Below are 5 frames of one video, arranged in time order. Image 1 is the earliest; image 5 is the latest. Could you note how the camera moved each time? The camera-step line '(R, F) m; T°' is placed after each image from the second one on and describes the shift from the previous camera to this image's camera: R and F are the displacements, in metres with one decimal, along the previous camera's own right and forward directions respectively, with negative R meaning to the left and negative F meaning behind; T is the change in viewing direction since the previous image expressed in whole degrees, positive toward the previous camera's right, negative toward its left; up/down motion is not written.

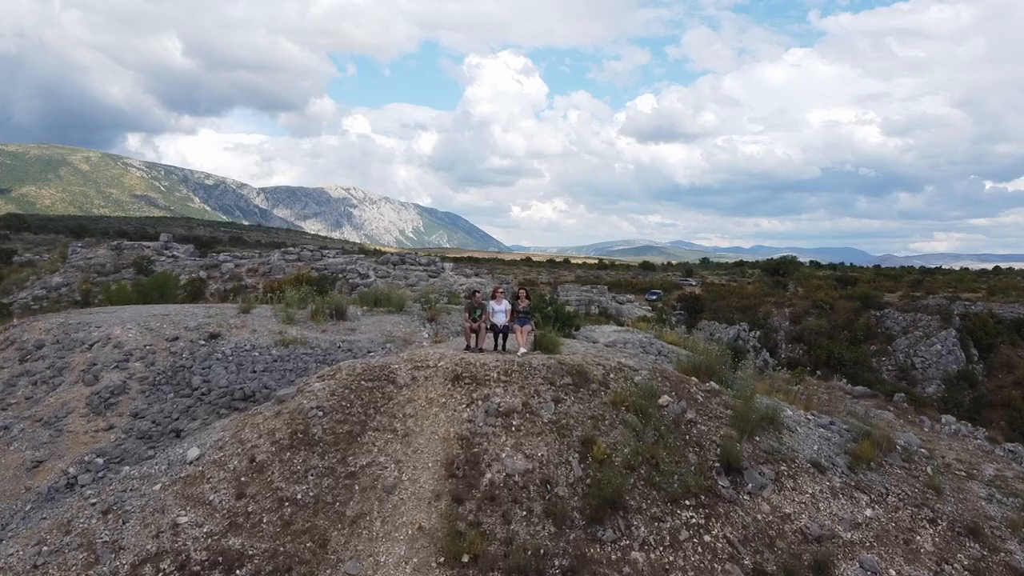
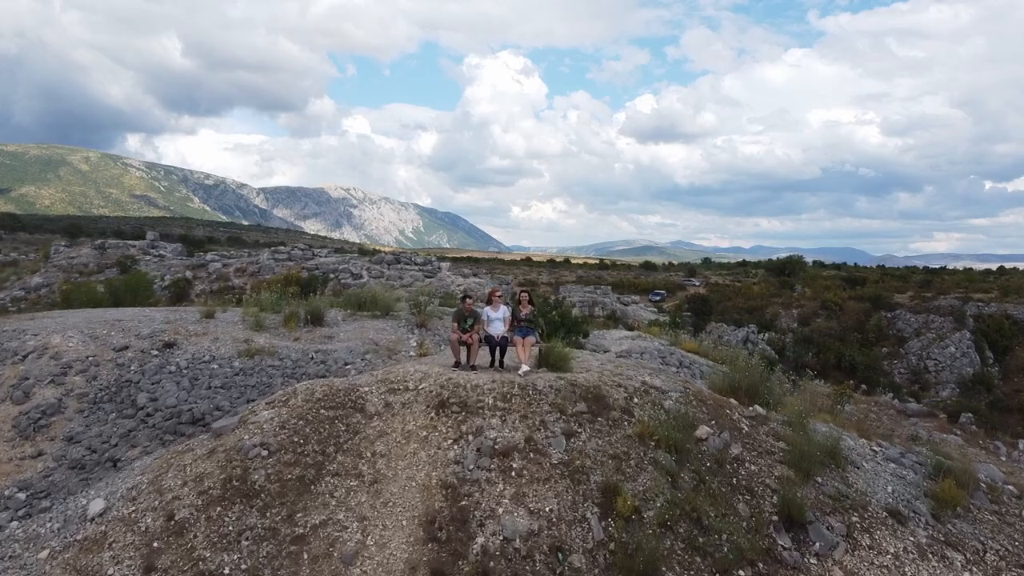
(0.0, +1.3) m; 0°
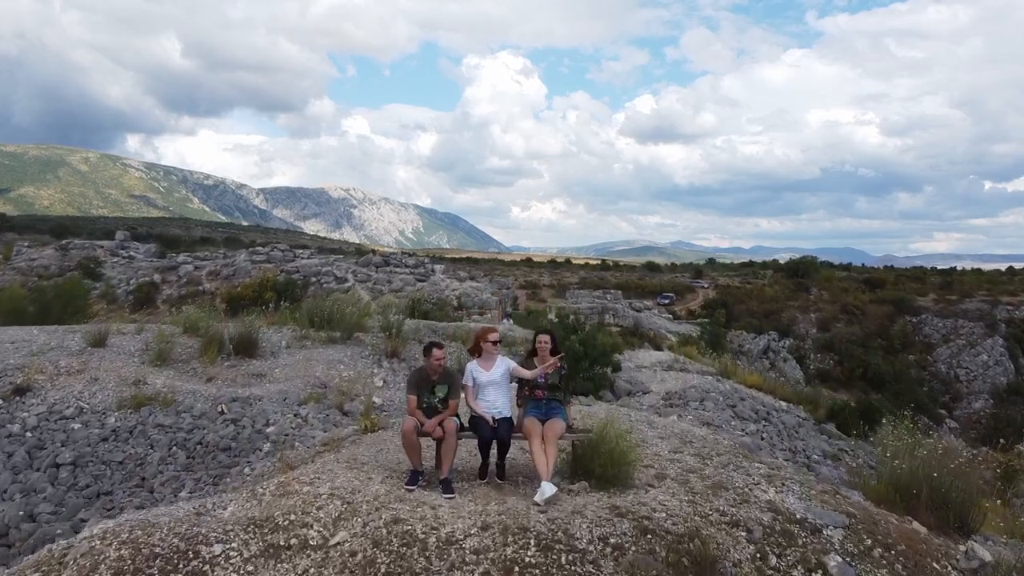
(0.0, +2.7) m; 0°
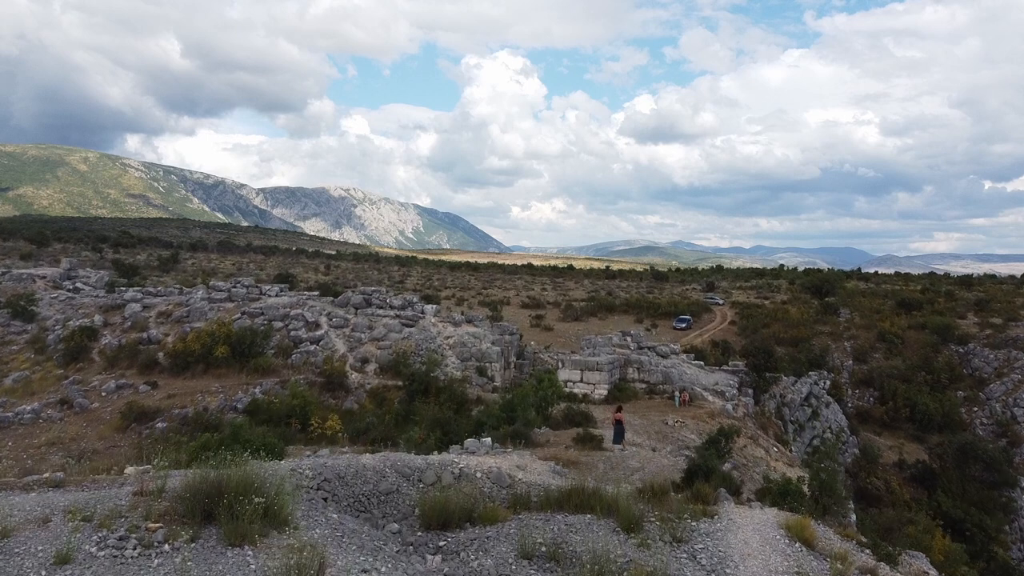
(-0.2, +4.1) m; 0°
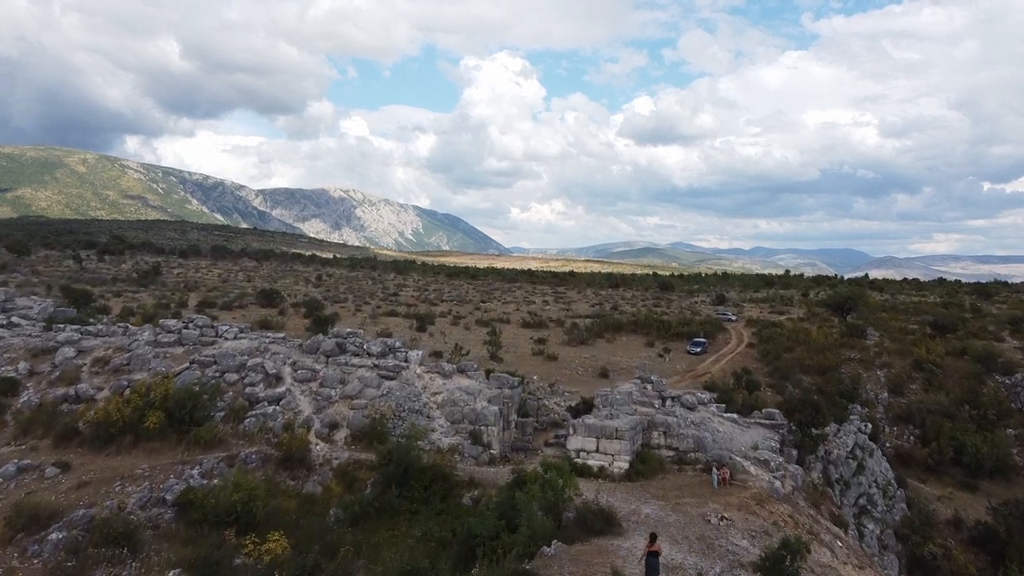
(0.0, +3.5) m; 0°
